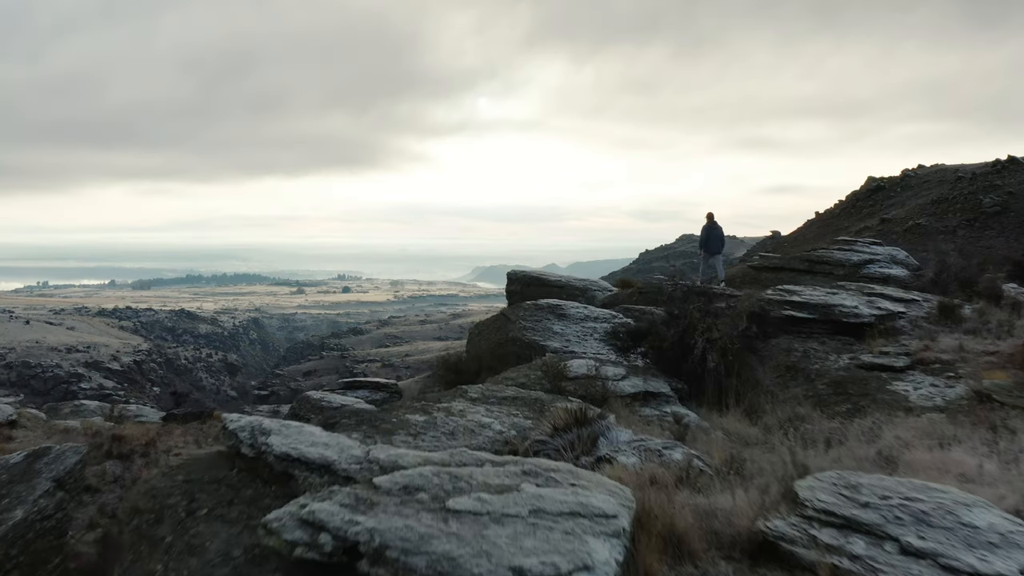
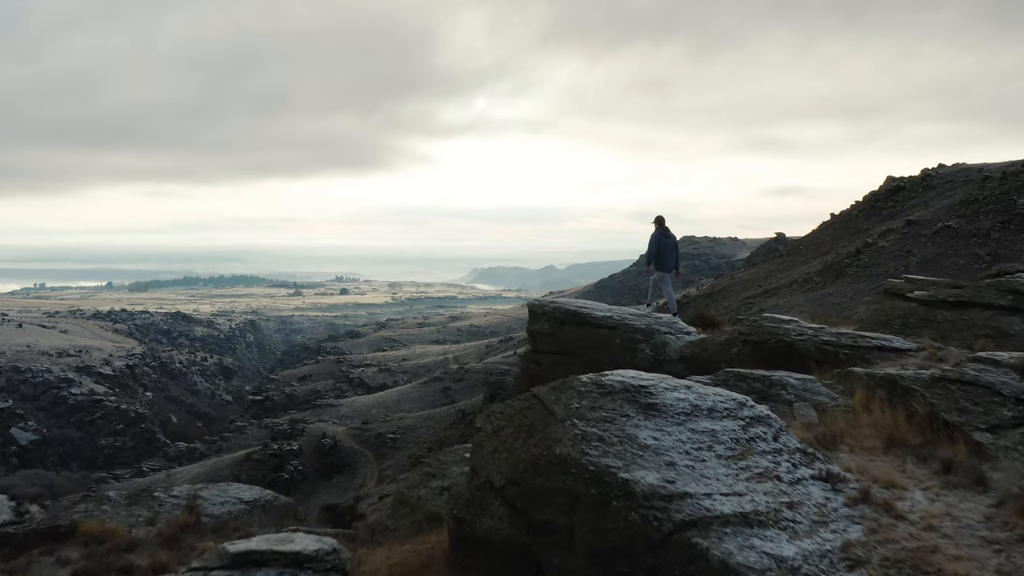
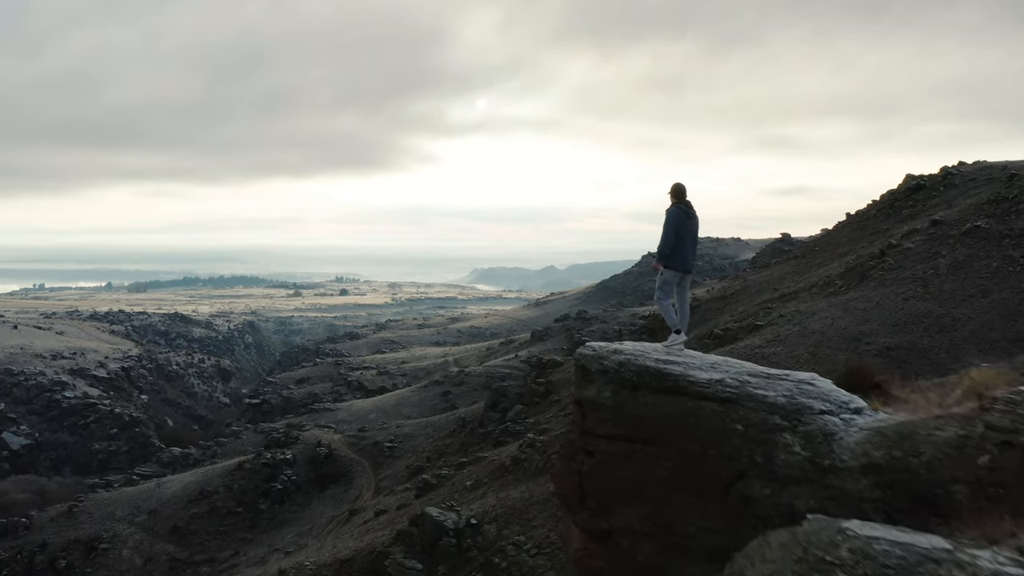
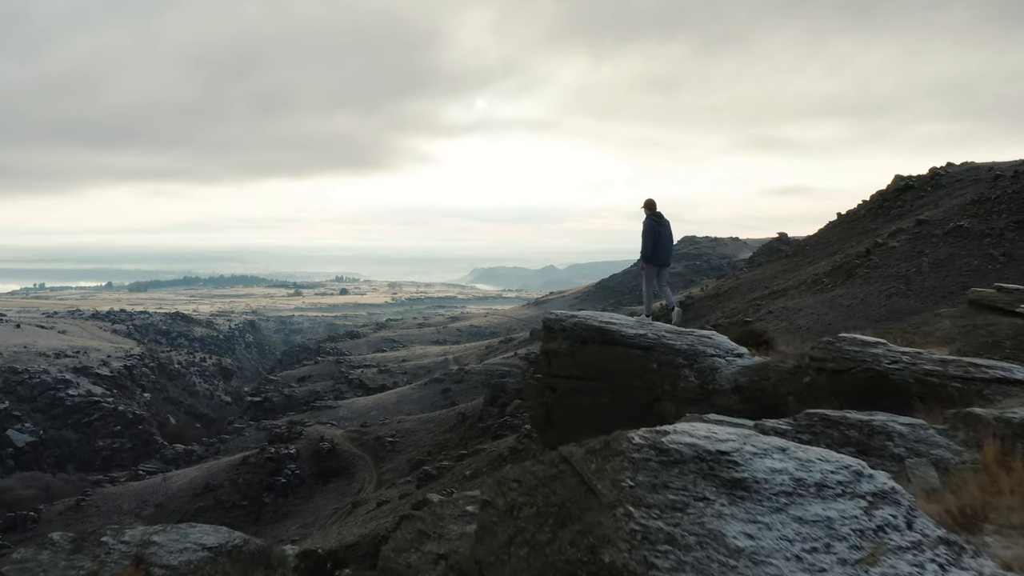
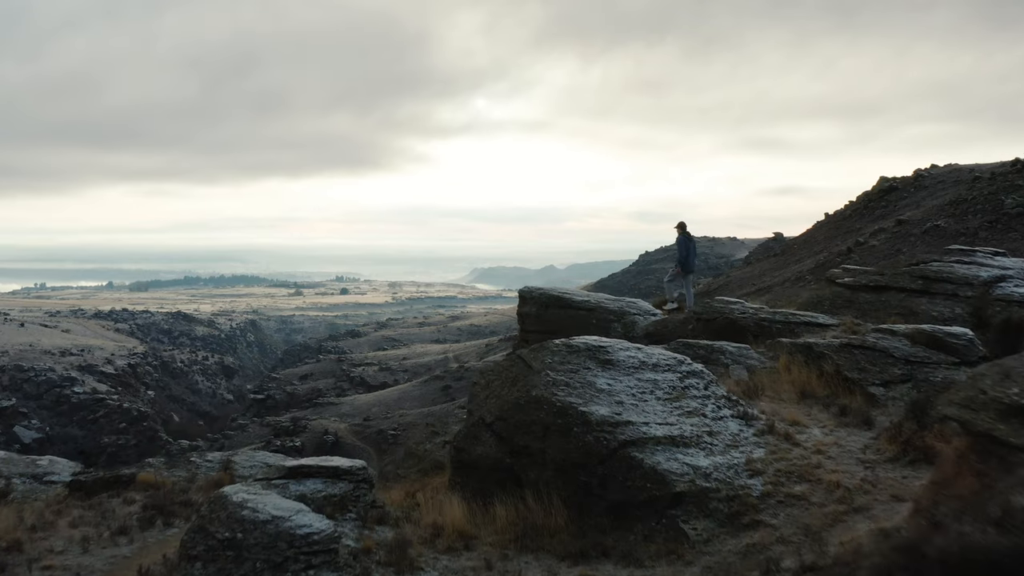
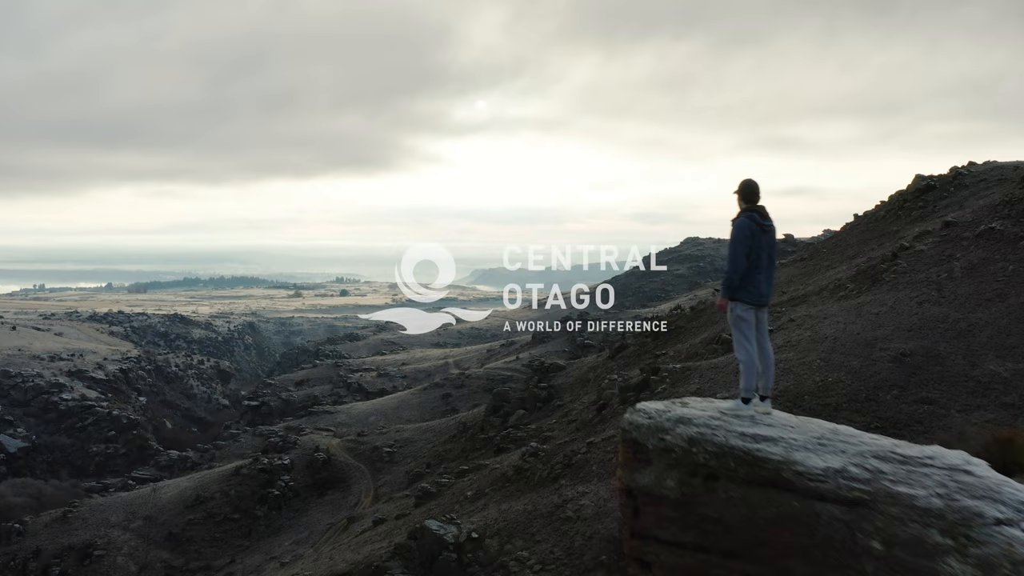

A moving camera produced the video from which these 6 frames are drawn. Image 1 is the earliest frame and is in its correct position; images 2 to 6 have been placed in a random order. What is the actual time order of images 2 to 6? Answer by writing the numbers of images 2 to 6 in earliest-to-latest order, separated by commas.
5, 2, 4, 3, 6
